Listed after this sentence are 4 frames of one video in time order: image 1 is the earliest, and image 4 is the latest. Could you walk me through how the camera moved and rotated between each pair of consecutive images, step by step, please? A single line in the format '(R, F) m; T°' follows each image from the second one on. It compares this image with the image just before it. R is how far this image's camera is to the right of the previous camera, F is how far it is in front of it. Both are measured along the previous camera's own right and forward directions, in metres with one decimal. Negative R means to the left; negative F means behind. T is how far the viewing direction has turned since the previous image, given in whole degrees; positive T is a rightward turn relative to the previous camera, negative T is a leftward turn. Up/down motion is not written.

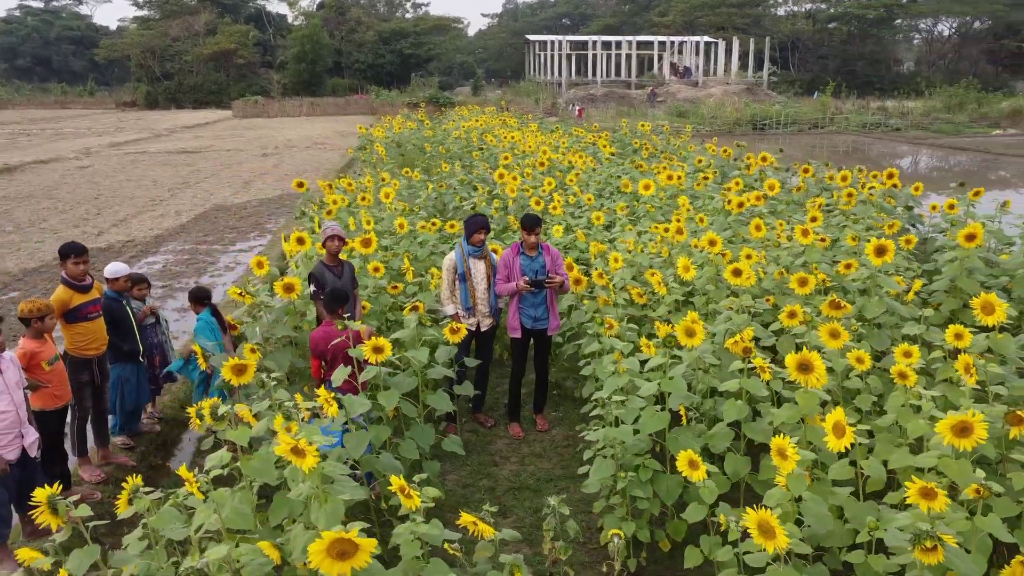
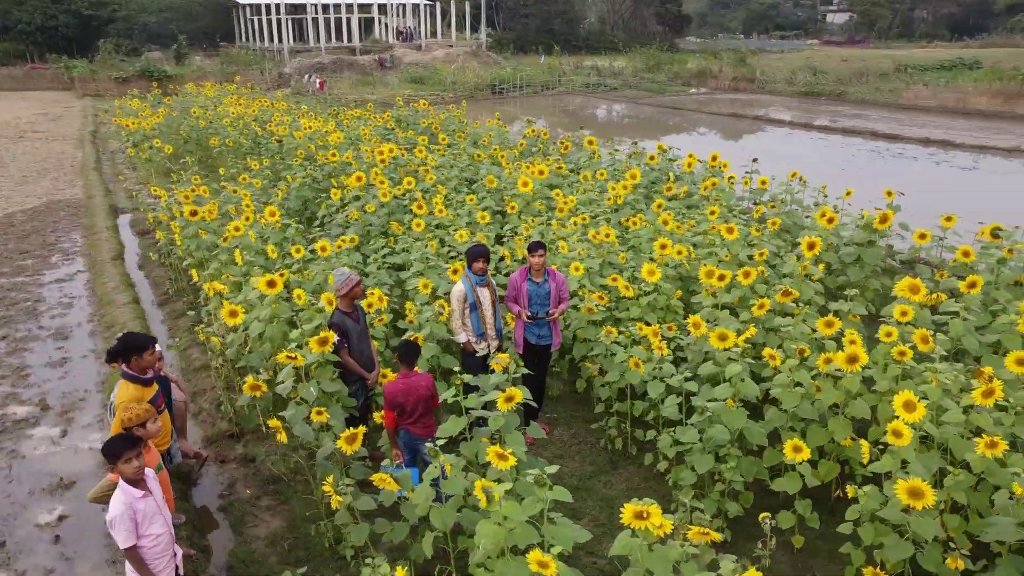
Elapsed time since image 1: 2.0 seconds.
(-1.5, 0.0) m; +20°
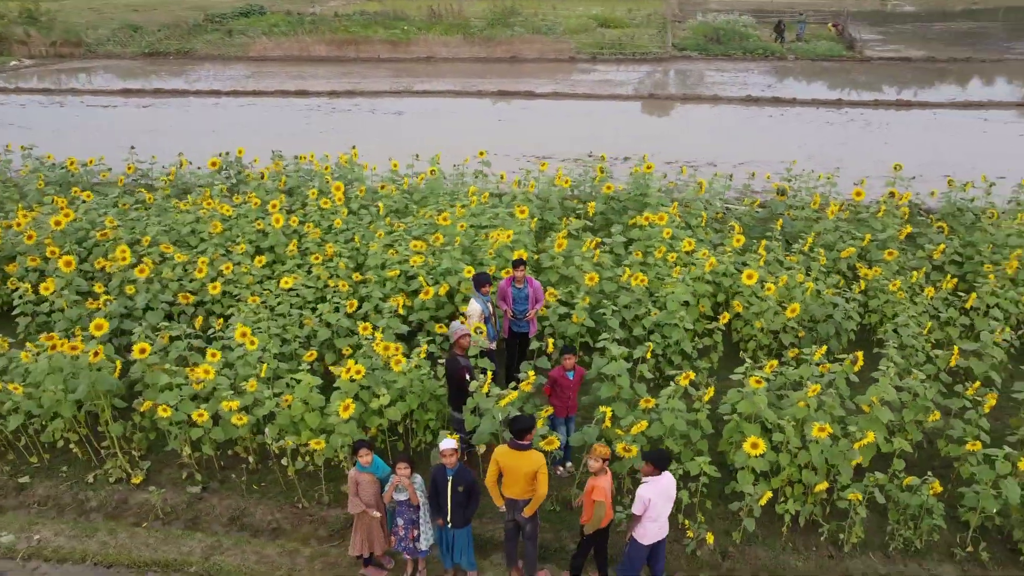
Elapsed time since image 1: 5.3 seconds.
(-4.3, +0.4) m; +48°
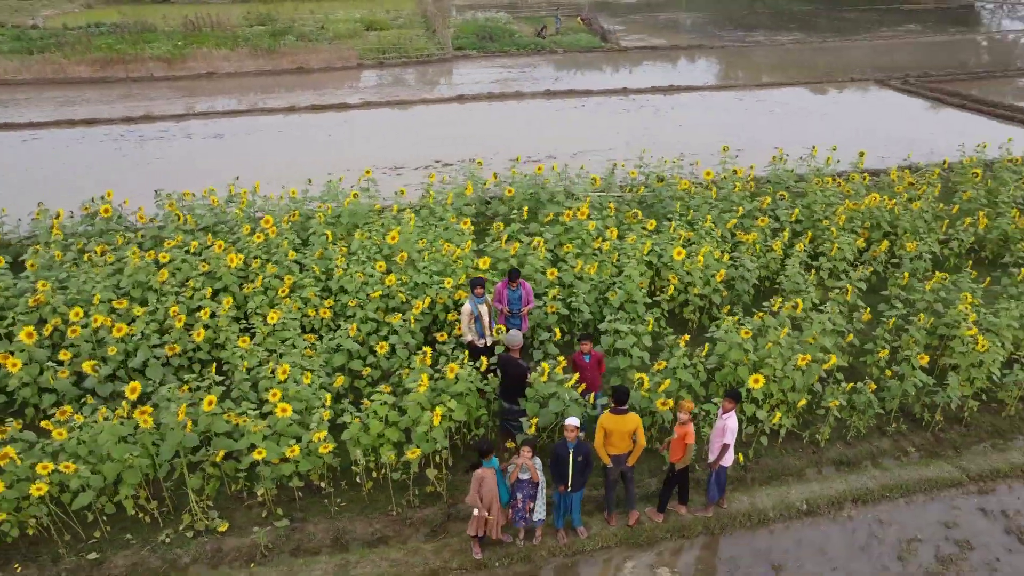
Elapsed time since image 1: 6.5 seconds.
(-2.1, -0.6) m; +18°
